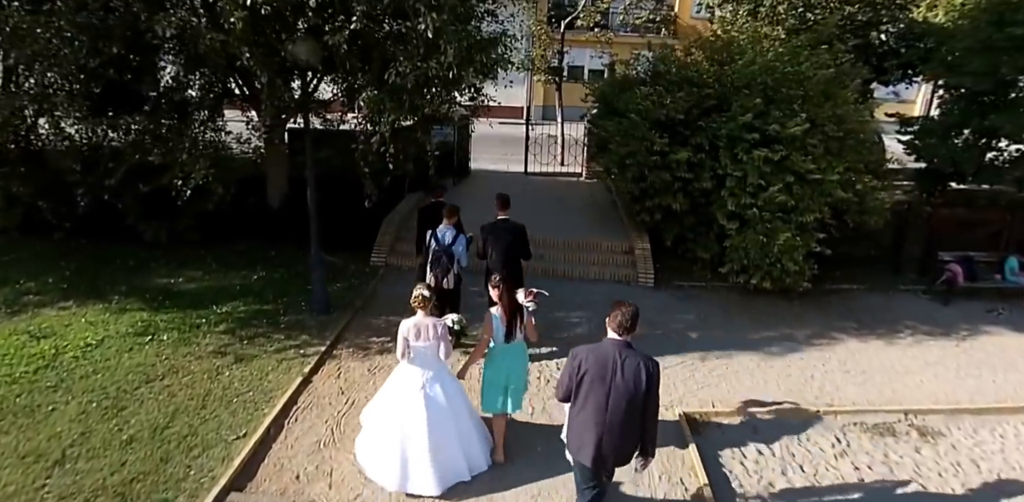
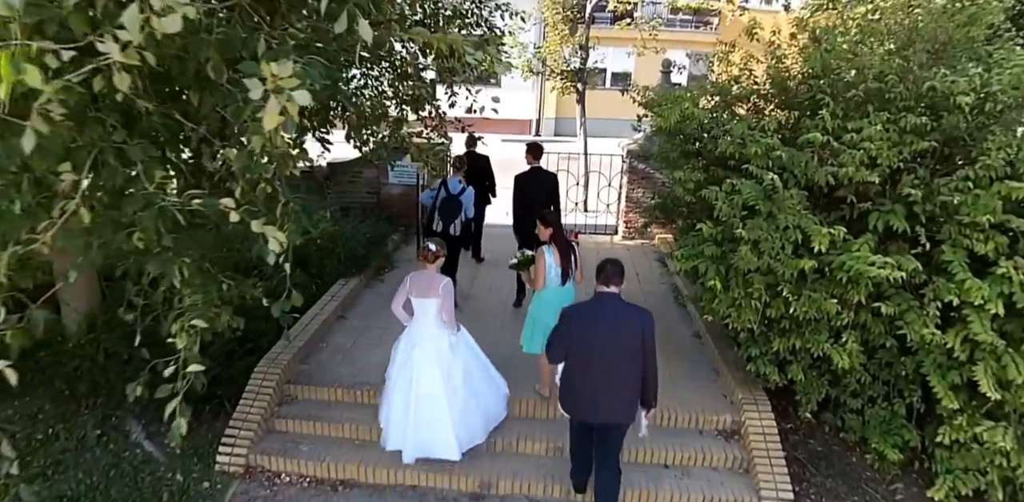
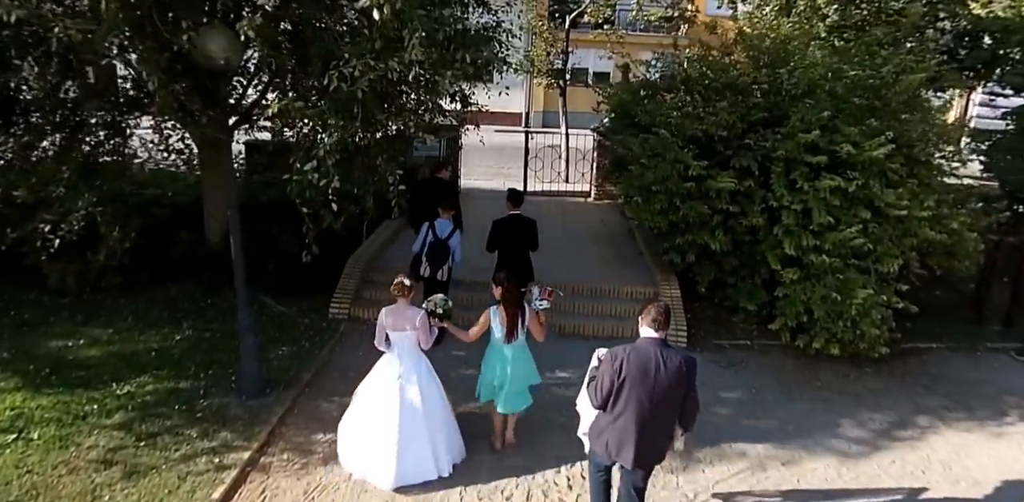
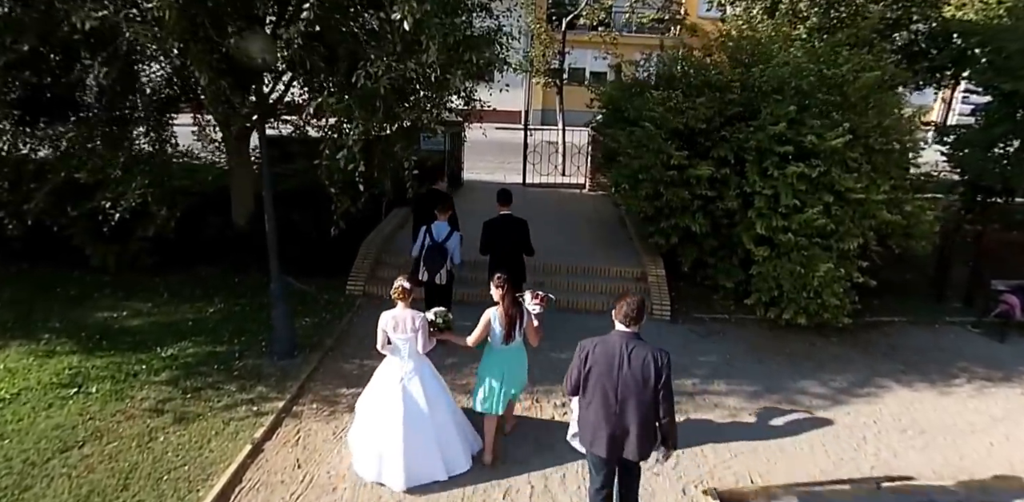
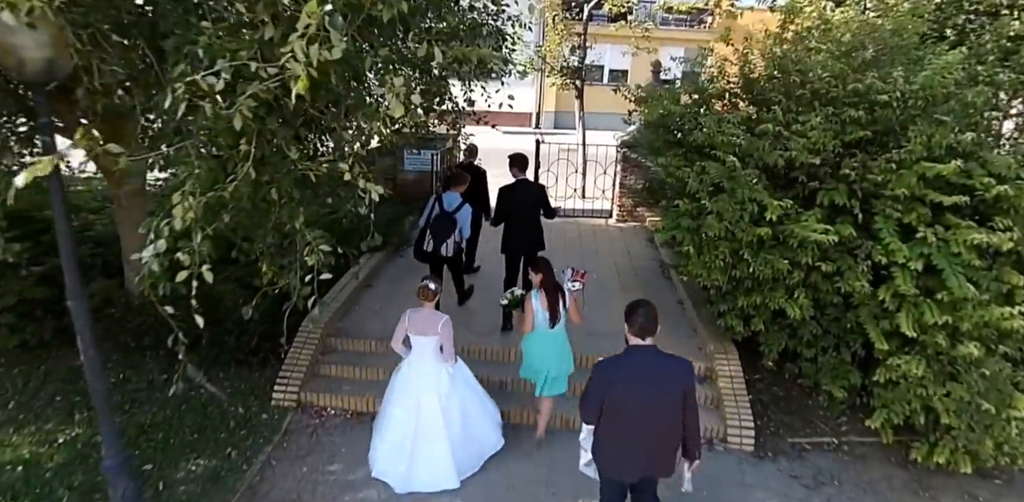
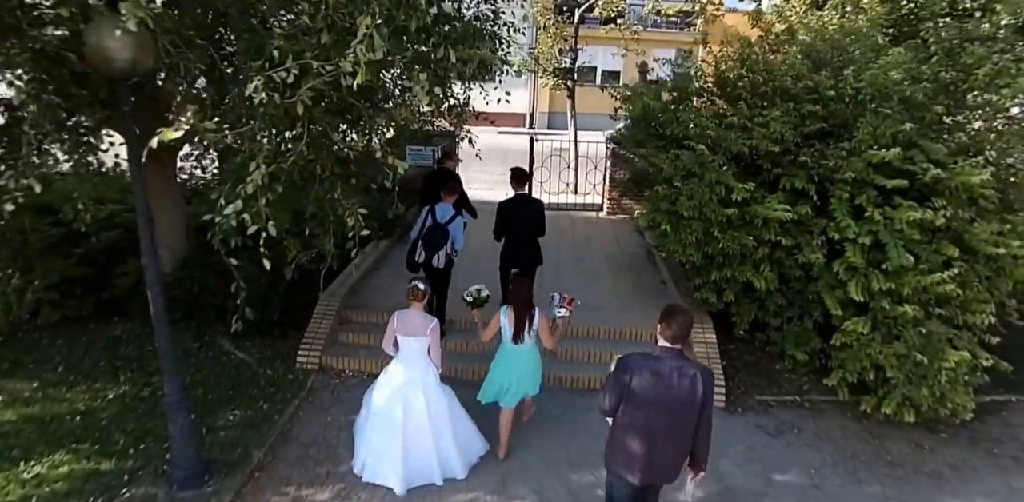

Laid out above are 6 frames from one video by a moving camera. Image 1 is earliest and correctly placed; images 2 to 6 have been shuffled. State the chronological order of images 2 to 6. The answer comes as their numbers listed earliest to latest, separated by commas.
4, 3, 6, 5, 2
